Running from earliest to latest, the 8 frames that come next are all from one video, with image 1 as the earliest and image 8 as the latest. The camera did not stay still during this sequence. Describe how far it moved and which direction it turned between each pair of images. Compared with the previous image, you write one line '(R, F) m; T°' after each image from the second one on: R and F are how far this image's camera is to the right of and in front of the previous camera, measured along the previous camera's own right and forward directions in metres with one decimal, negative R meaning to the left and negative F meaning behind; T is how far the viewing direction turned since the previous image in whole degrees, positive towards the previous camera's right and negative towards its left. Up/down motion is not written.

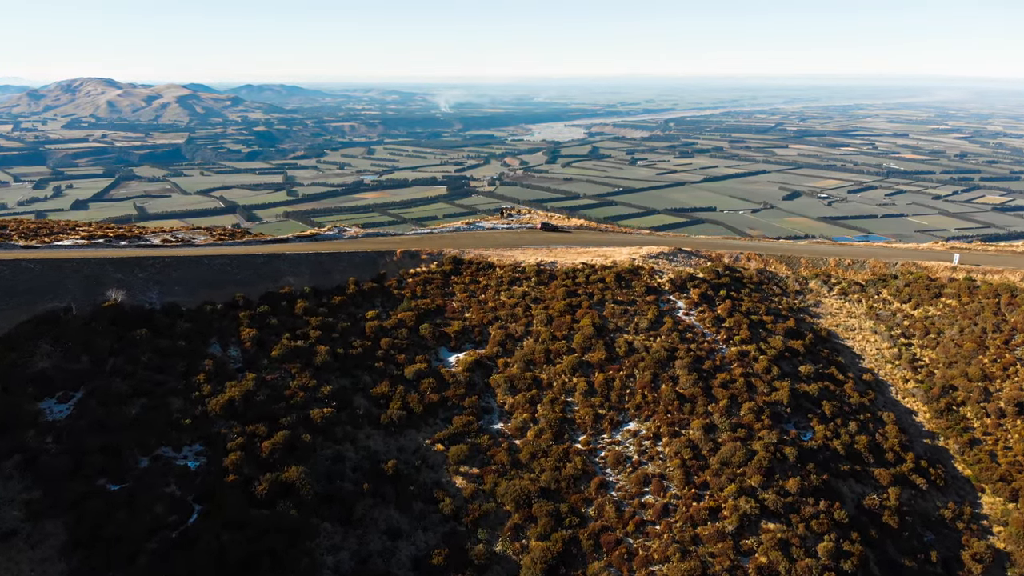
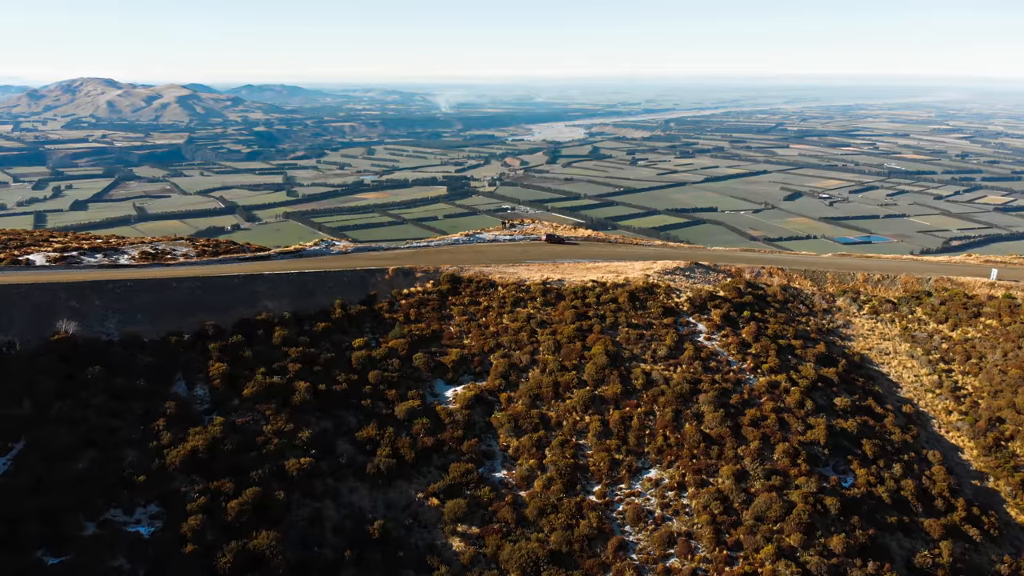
(-0.1, +3.5) m; 0°
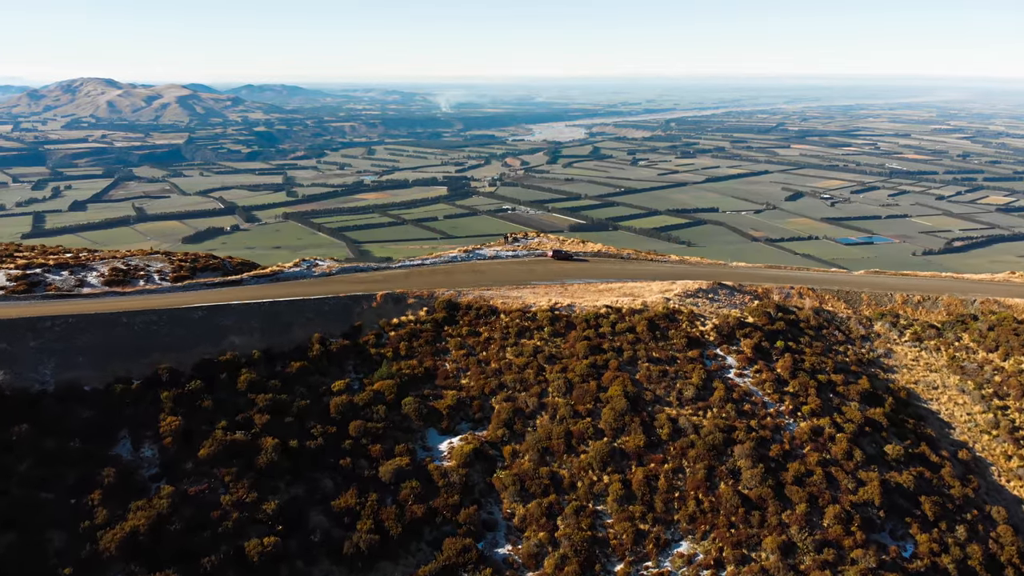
(-0.1, +4.0) m; 0°
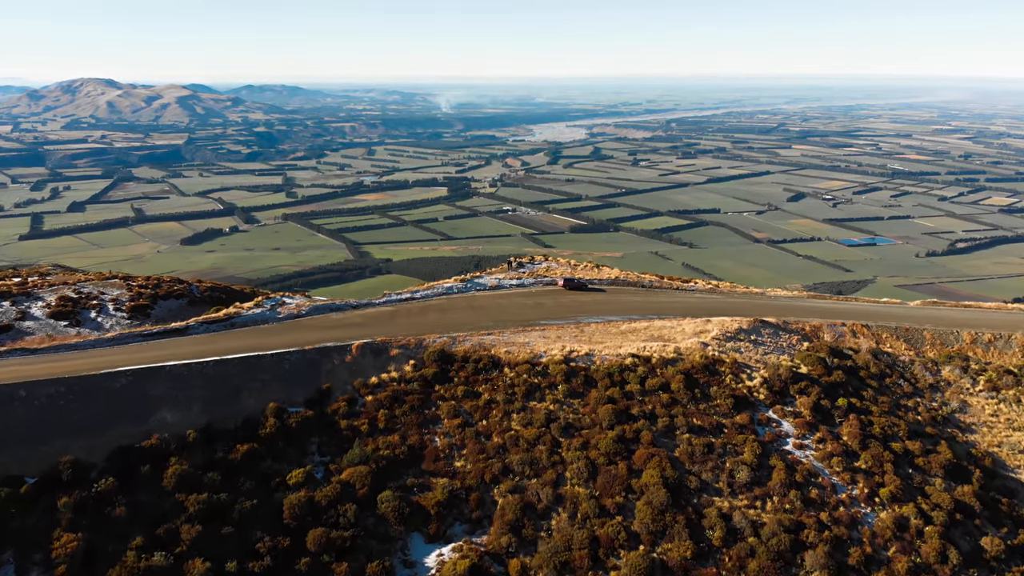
(-0.2, +5.7) m; 0°
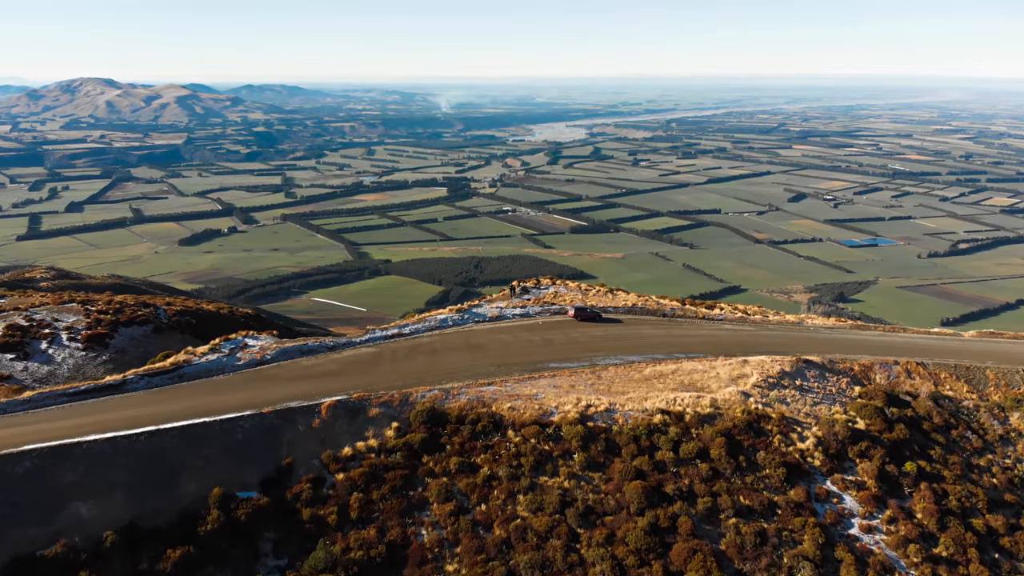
(-0.1, +4.4) m; 0°
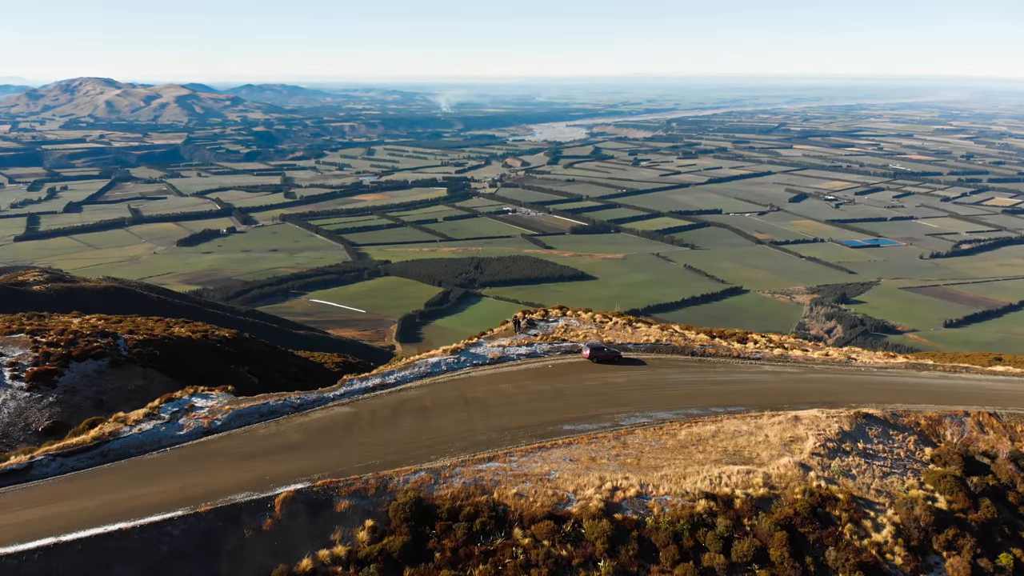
(-0.1, +4.4) m; 0°
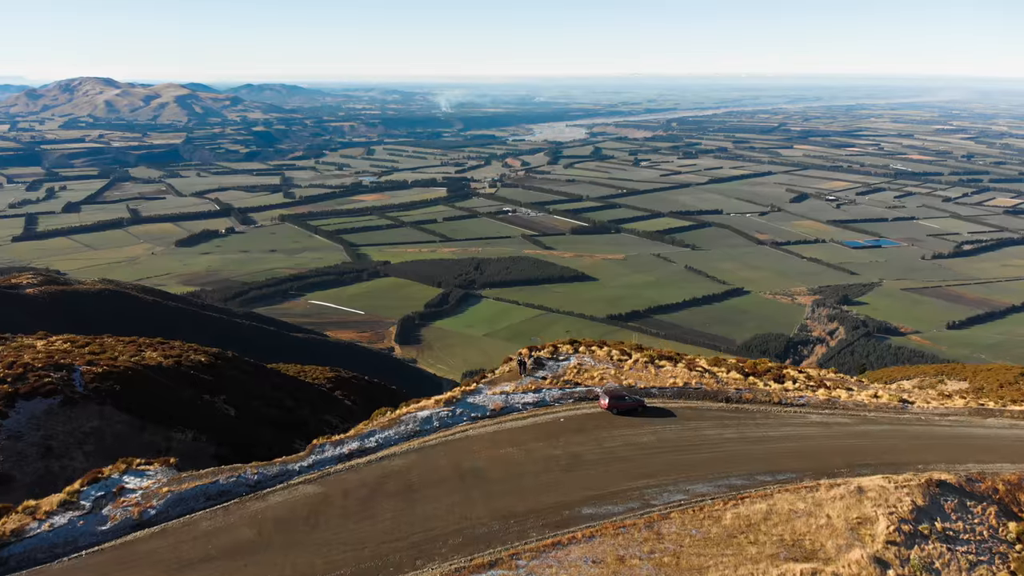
(-0.1, +3.9) m; 0°
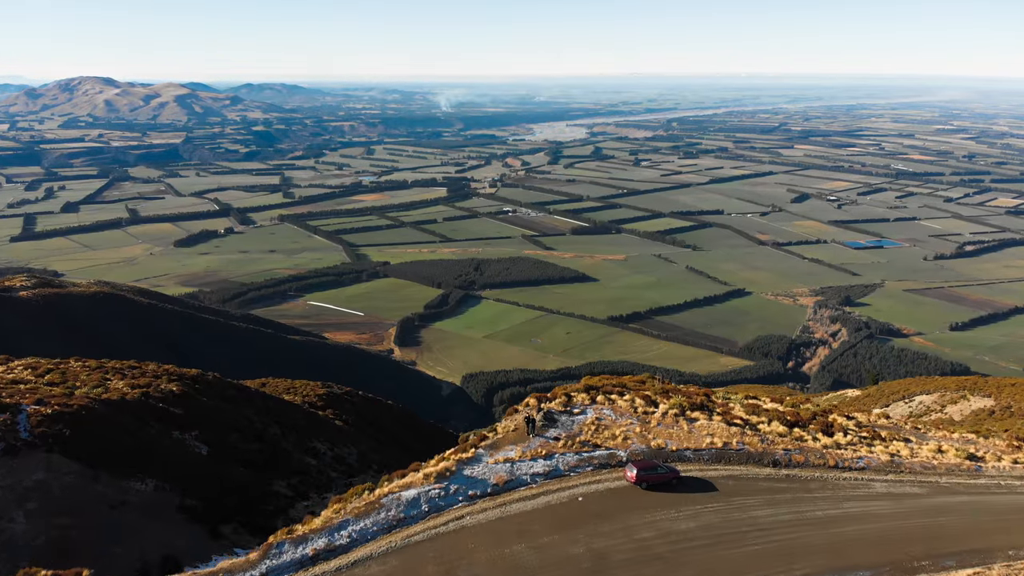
(-0.2, +3.9) m; 0°
